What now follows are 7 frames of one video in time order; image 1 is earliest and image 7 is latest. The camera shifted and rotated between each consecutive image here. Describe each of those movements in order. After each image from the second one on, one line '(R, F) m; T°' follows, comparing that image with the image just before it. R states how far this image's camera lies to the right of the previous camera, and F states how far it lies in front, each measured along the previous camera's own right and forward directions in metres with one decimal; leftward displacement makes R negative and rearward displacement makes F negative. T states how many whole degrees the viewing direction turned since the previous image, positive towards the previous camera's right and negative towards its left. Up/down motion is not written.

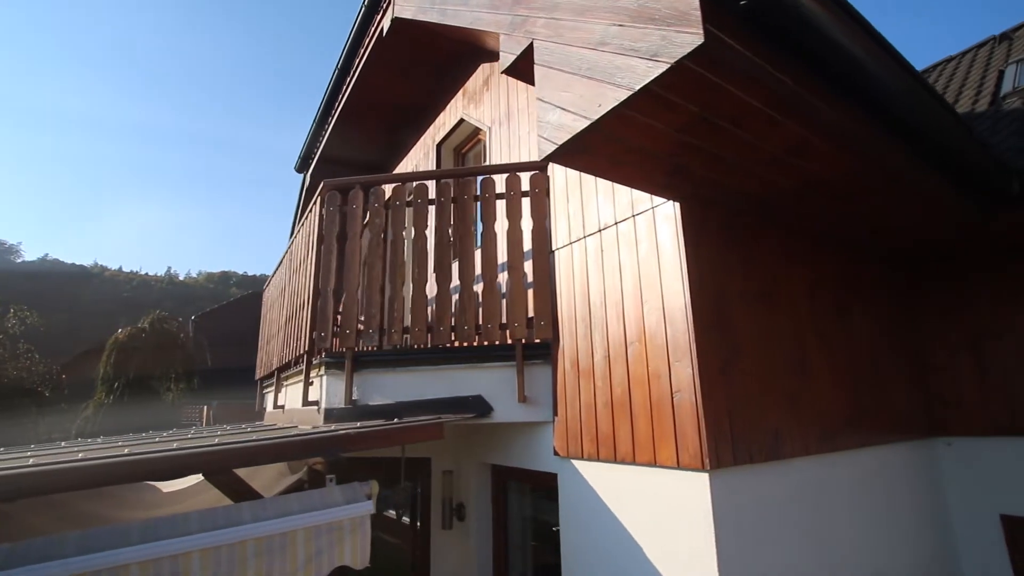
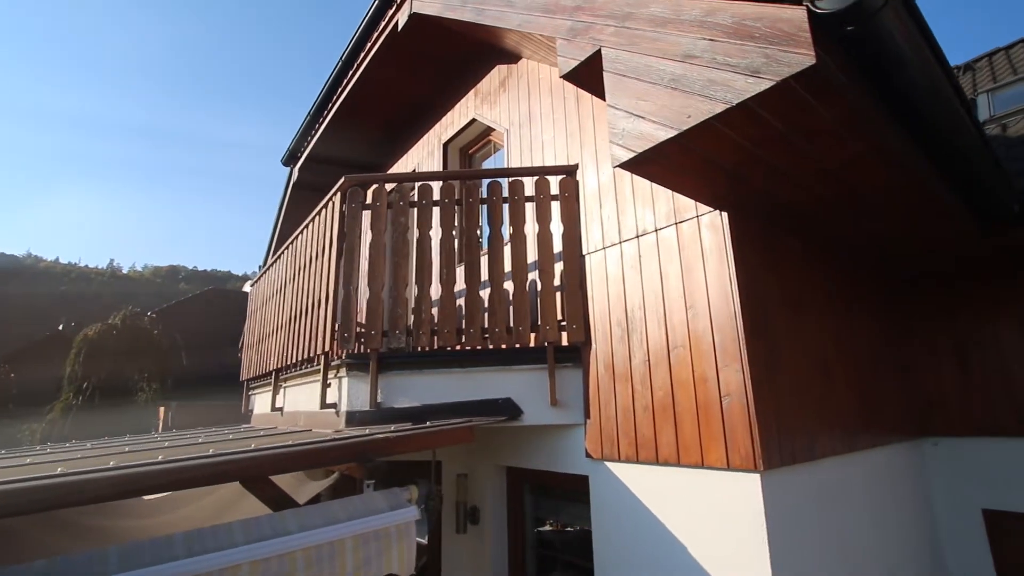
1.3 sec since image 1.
(-0.5, 0.0) m; +5°
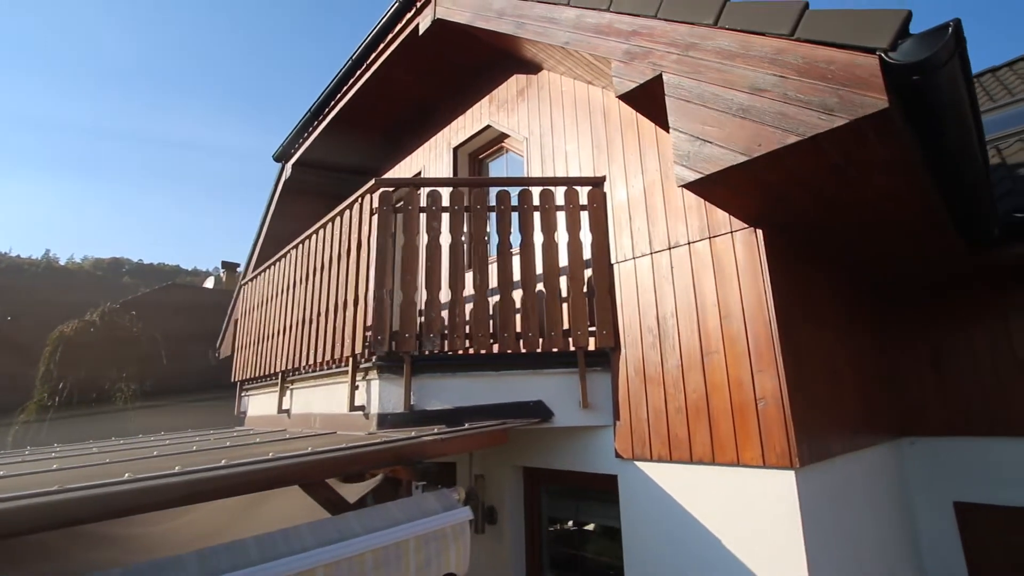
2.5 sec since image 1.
(-0.5, -0.1) m; +5°
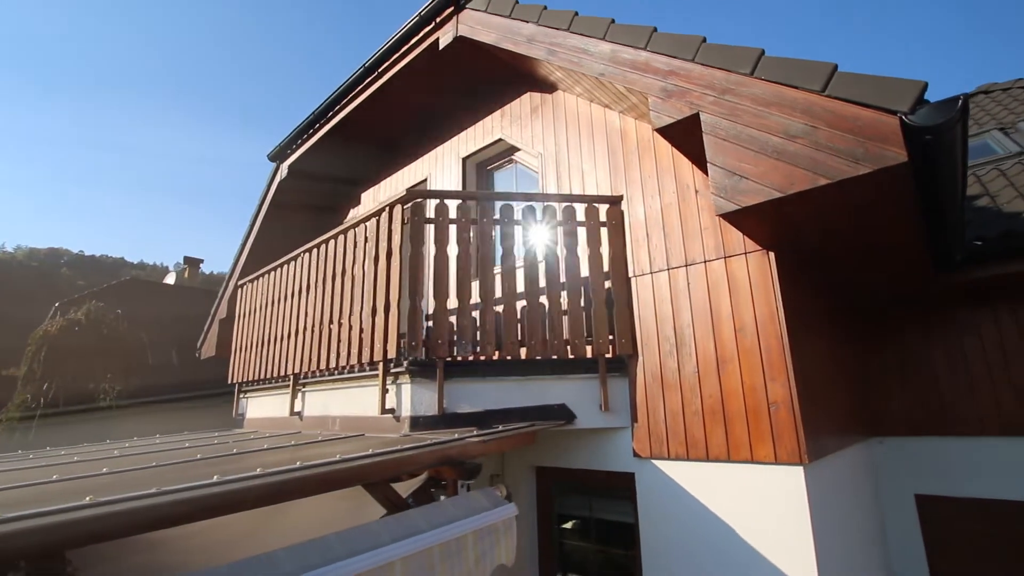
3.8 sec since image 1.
(-0.5, -0.2) m; +4°
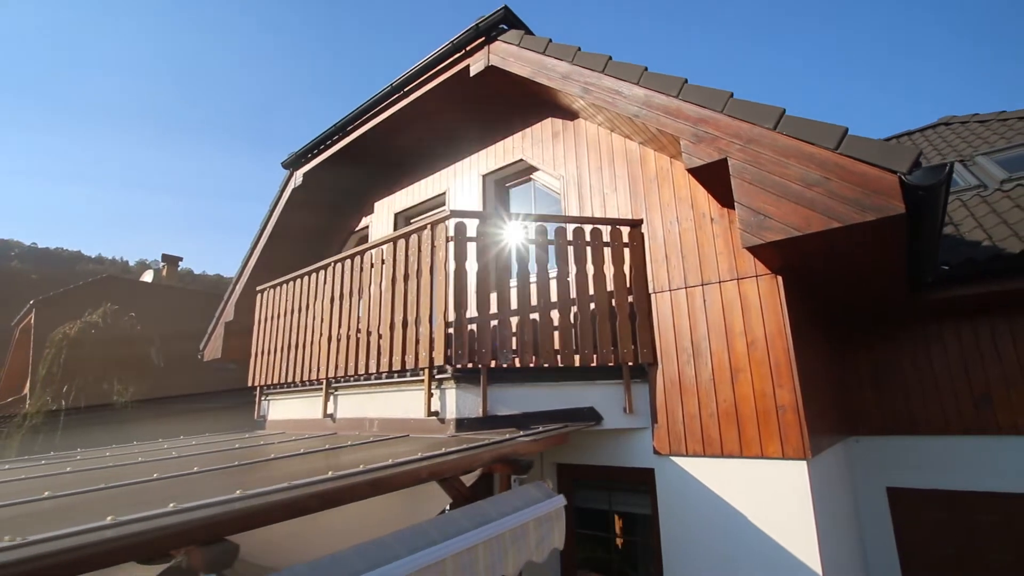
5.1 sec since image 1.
(-0.6, -0.4) m; +3°
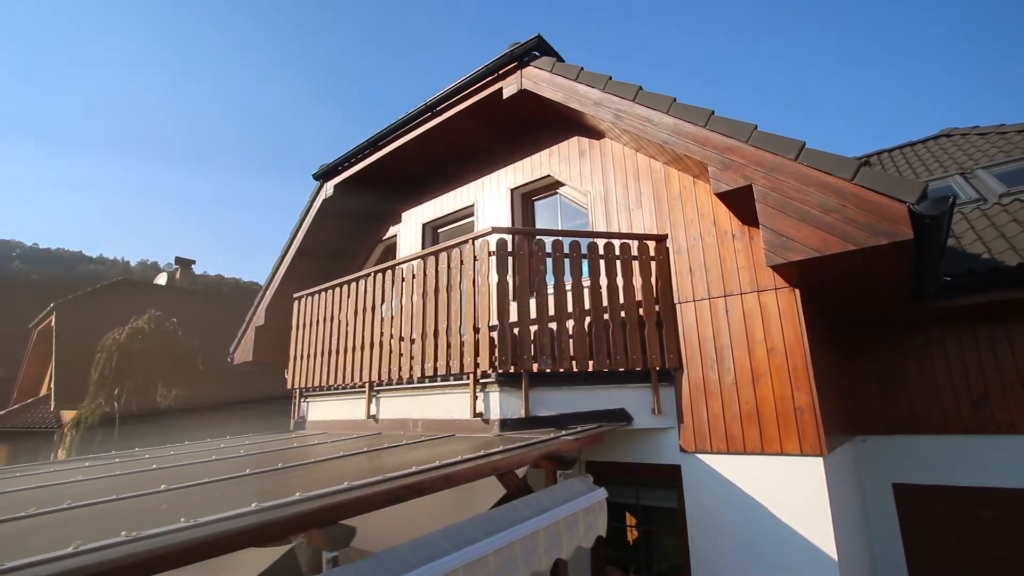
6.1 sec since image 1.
(-0.4, -0.4) m; 0°
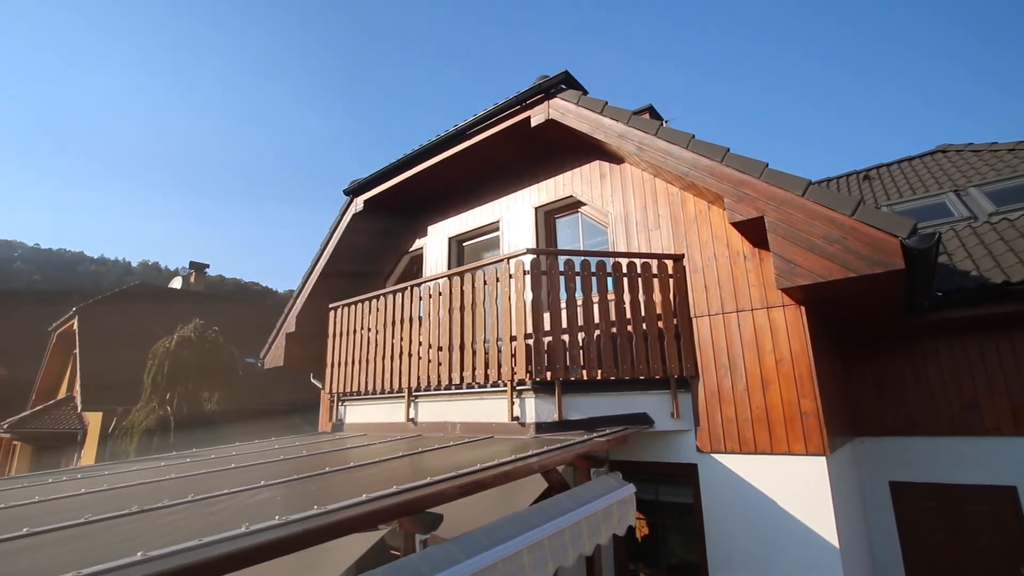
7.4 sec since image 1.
(-0.4, -0.5) m; 0°
